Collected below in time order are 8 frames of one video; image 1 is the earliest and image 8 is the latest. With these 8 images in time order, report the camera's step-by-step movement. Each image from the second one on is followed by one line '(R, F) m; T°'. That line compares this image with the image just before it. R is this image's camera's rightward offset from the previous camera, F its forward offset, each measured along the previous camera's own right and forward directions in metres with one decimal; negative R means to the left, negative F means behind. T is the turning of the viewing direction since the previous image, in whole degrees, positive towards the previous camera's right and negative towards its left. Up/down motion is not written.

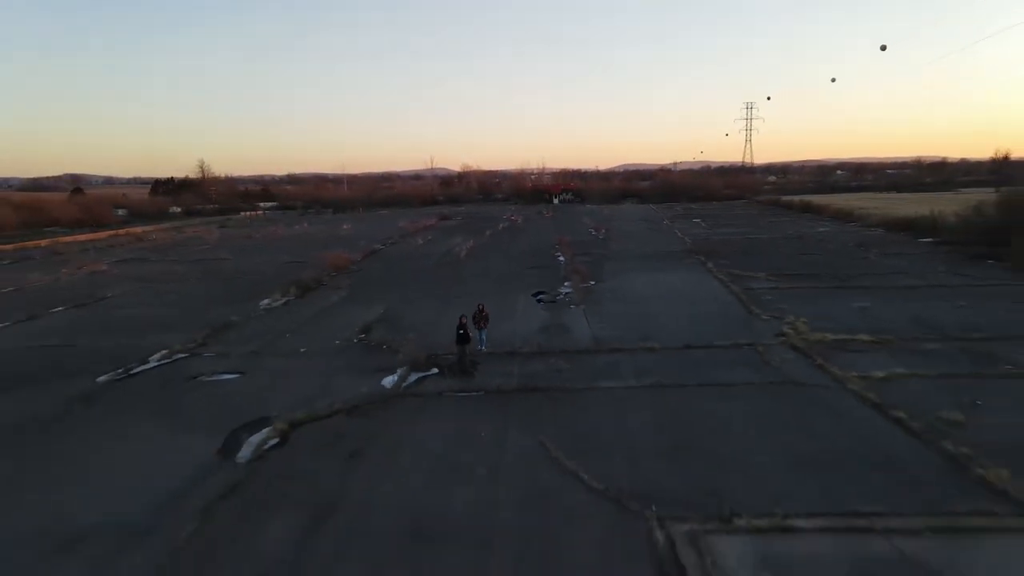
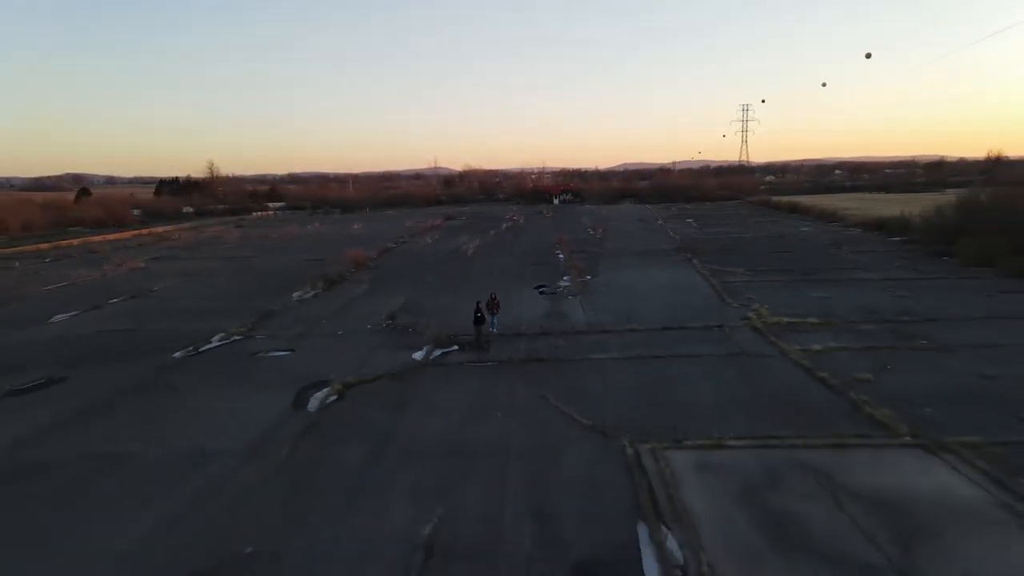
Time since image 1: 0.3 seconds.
(-0.1, -1.7) m; 0°
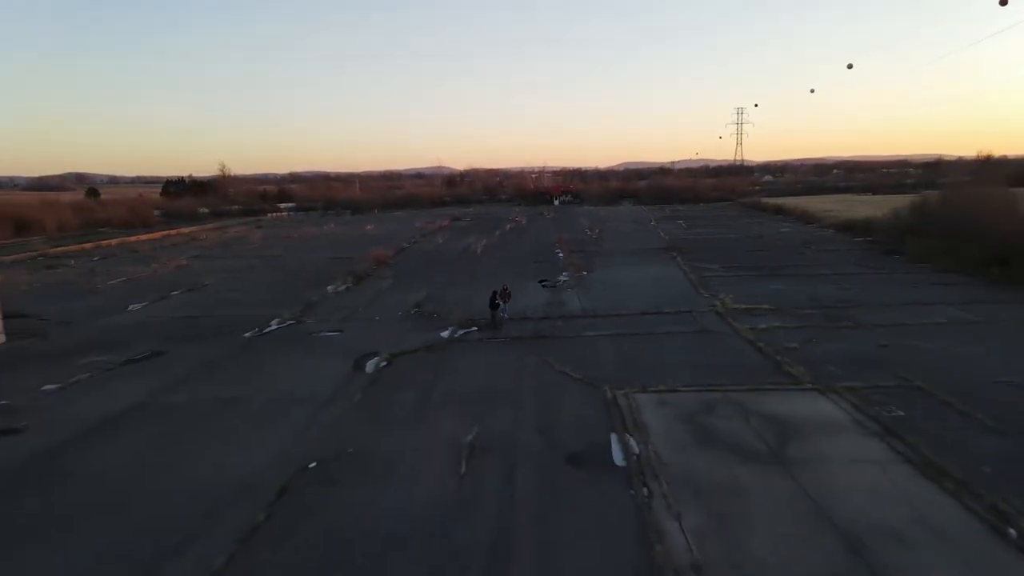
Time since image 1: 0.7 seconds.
(-0.1, -2.3) m; 0°
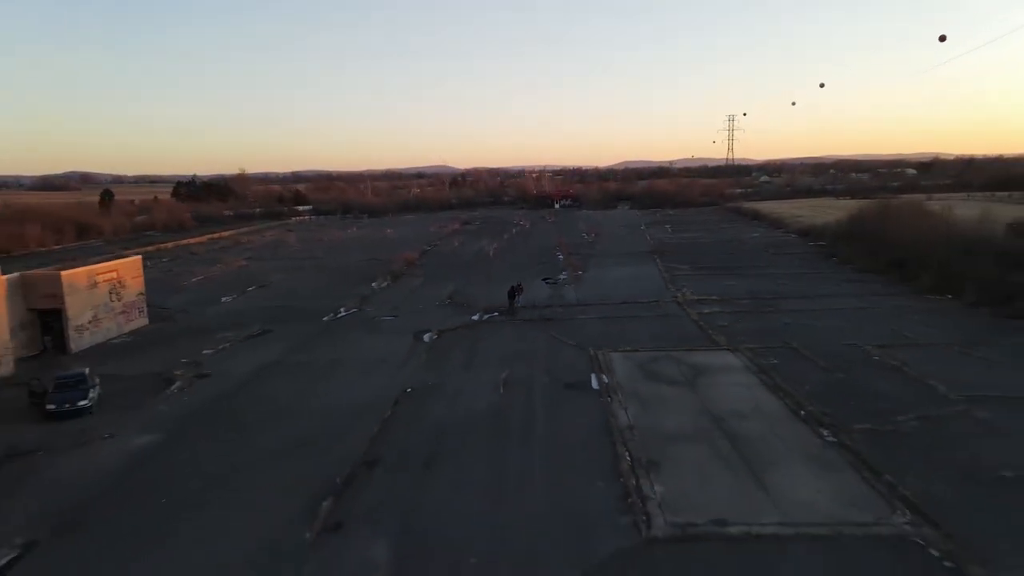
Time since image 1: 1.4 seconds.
(-0.2, -4.1) m; 0°
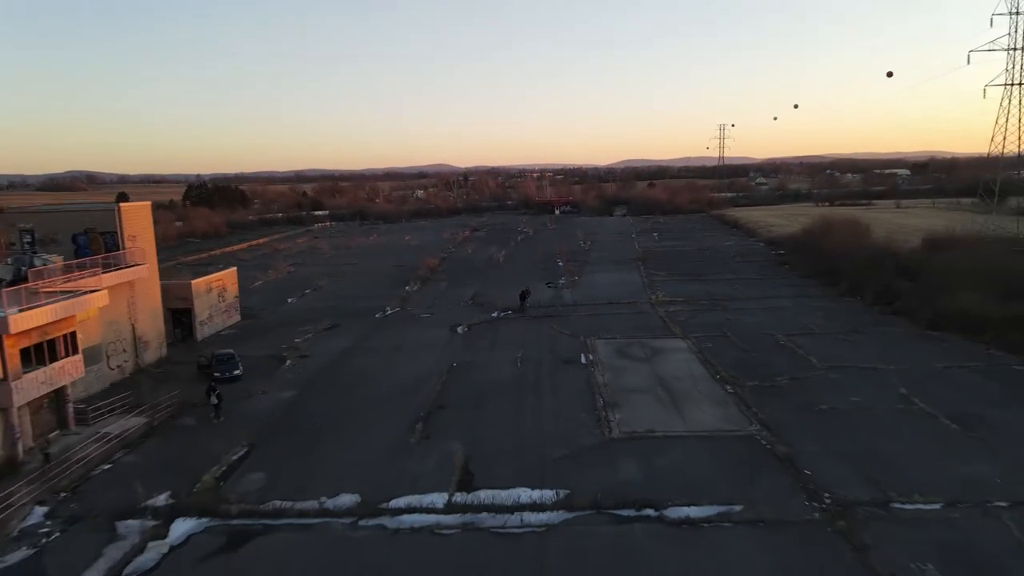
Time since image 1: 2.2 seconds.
(-0.3, -4.7) m; 0°
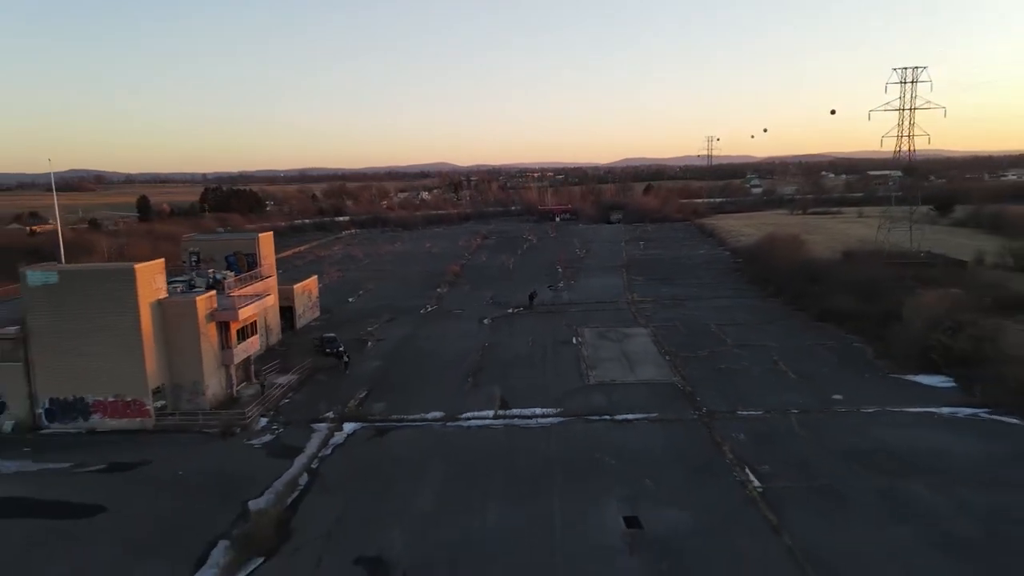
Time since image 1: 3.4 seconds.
(-0.4, -7.0) m; 0°
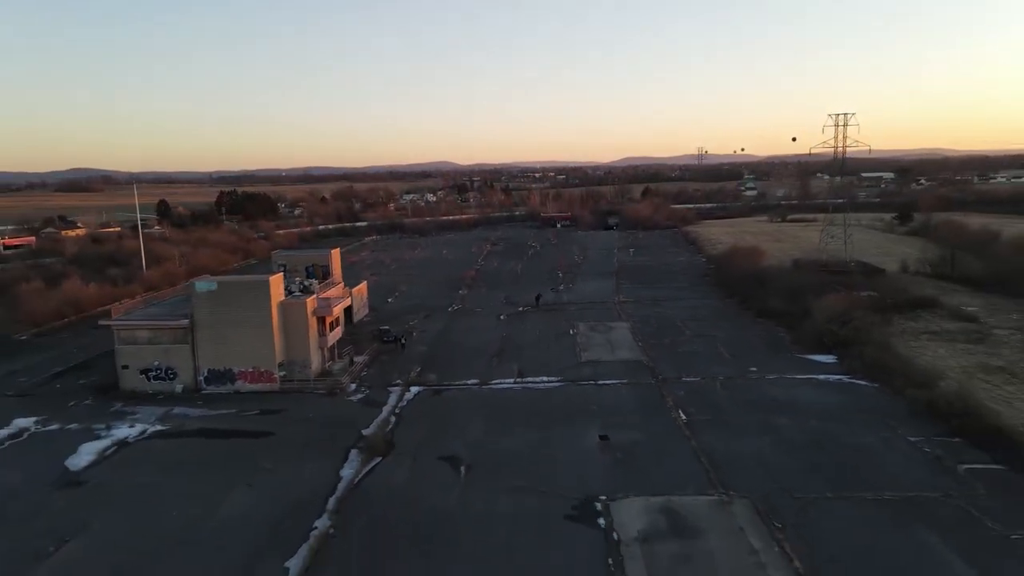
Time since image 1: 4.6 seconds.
(-0.4, -6.9) m; 0°
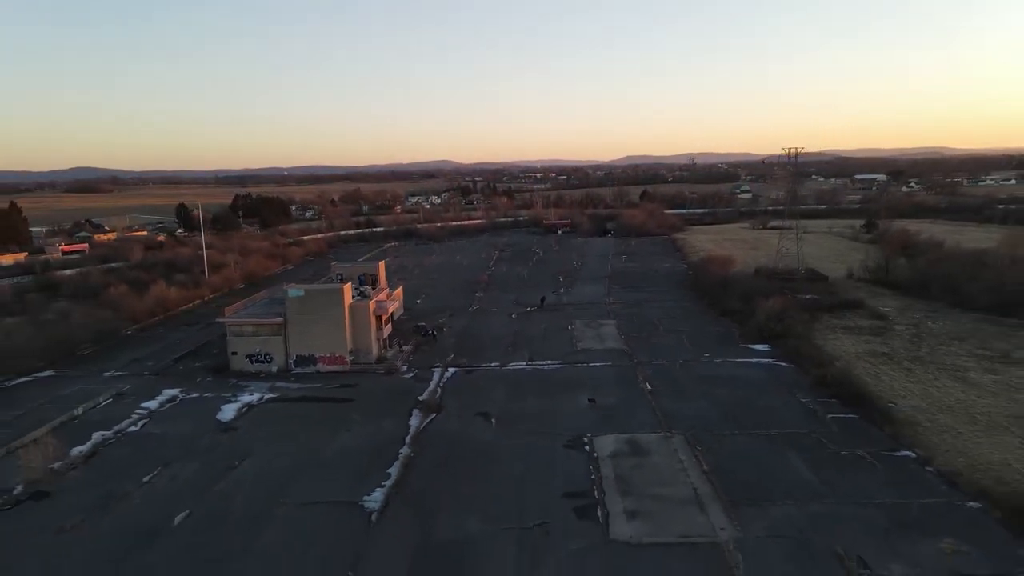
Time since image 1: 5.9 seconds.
(-0.4, -7.5) m; 0°
